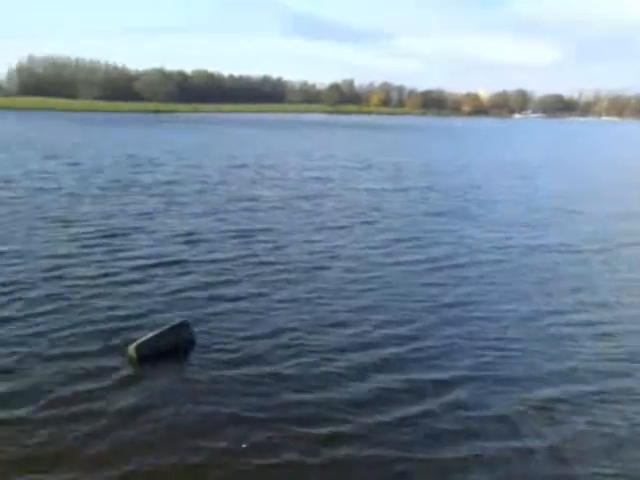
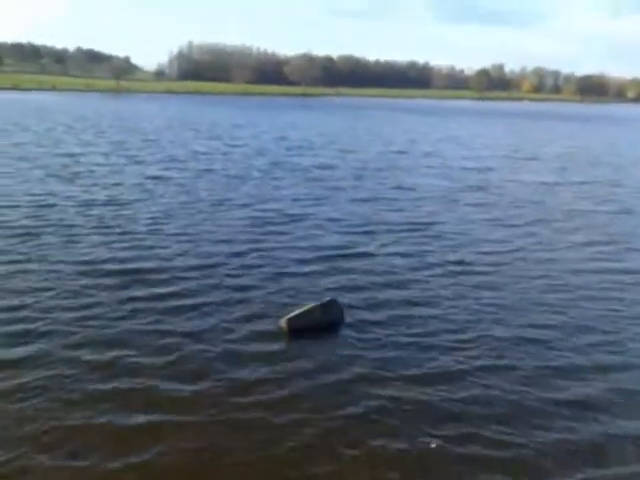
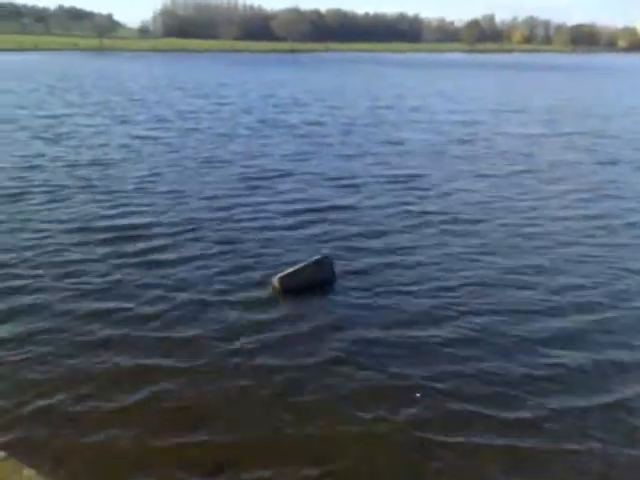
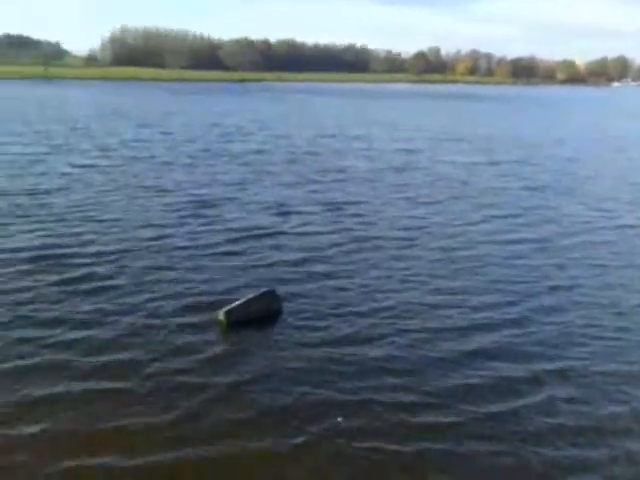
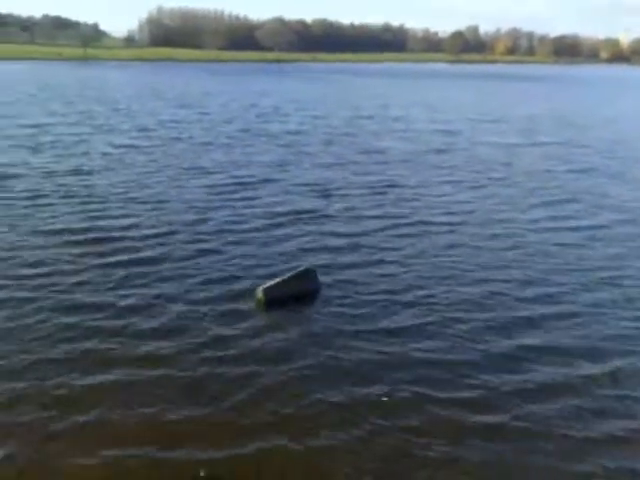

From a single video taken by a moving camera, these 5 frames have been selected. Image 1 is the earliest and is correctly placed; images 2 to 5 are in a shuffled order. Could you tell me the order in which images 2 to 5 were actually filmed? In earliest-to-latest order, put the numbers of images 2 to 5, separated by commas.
4, 5, 3, 2
